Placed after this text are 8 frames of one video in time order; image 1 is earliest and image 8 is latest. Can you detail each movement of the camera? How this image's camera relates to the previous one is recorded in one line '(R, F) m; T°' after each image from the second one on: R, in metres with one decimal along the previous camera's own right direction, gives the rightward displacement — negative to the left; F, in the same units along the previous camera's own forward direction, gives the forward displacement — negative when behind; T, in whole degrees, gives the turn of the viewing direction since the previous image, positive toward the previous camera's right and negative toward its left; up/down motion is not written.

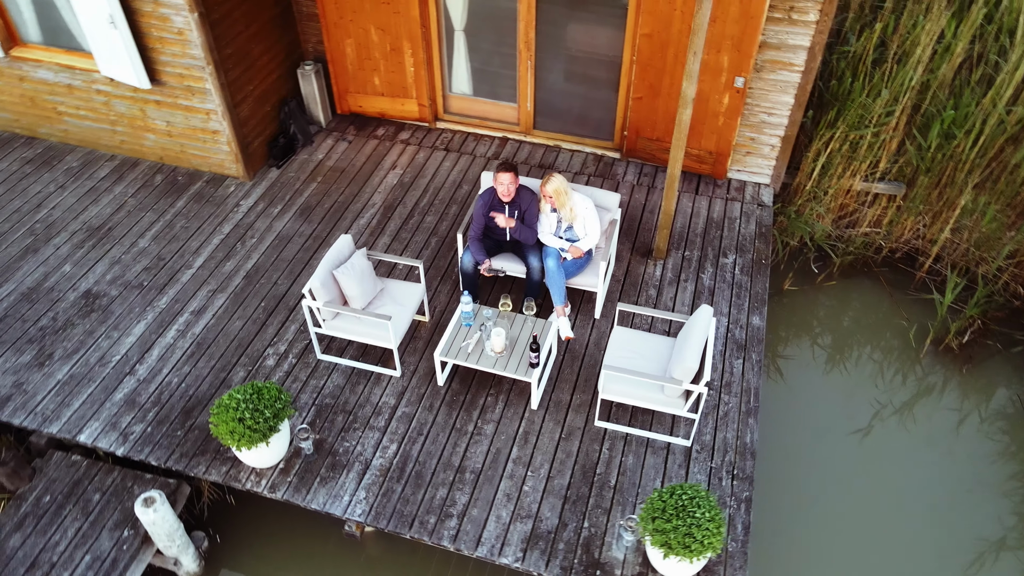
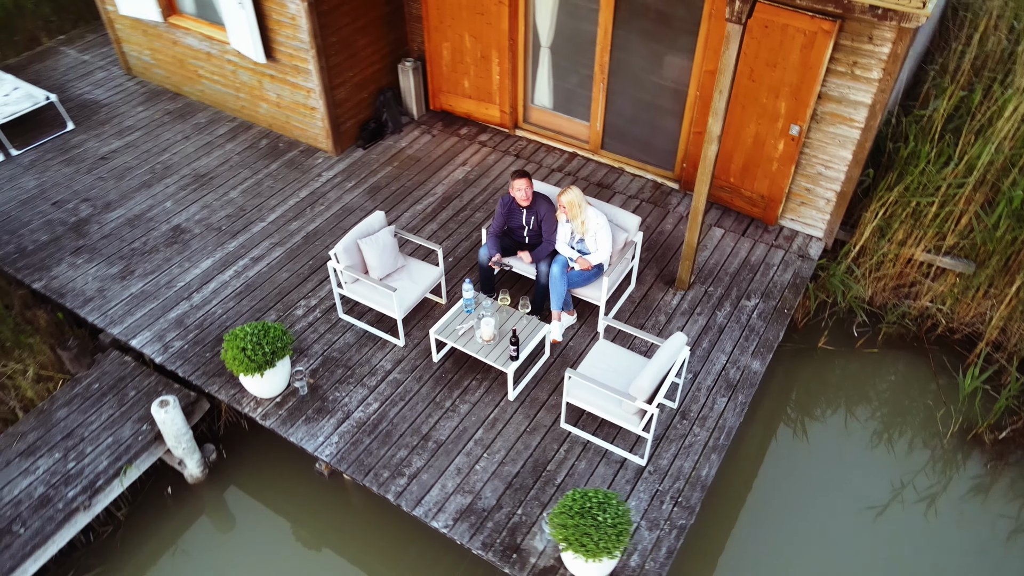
(+0.9, -0.2) m; -11°
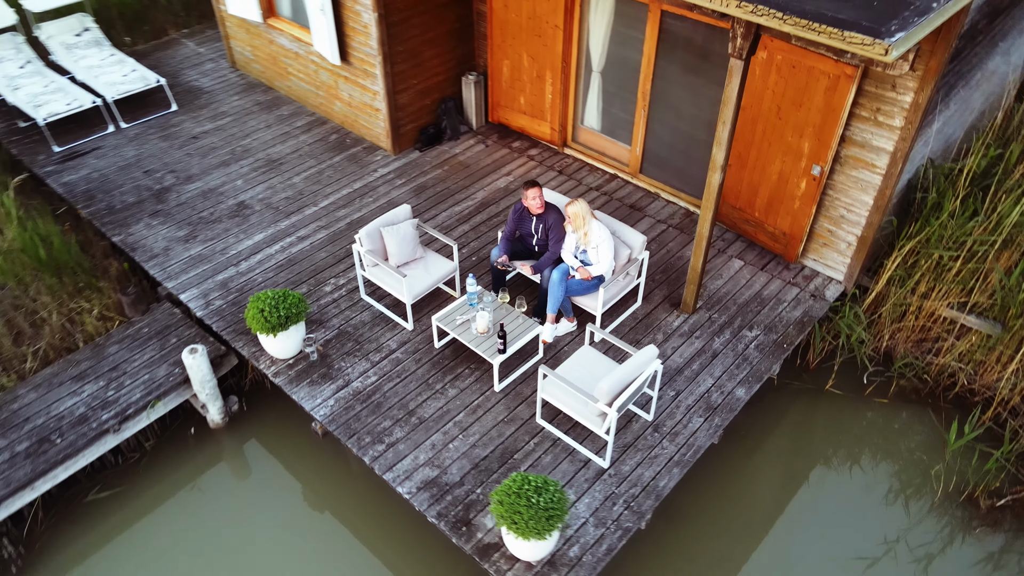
(+0.7, -0.3) m; -8°
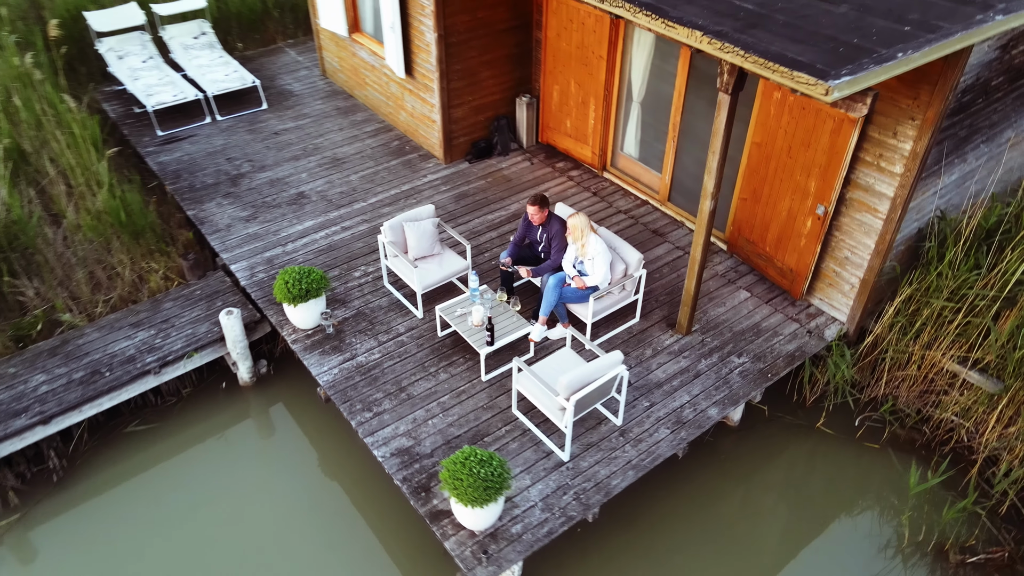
(+0.8, -0.4) m; -8°
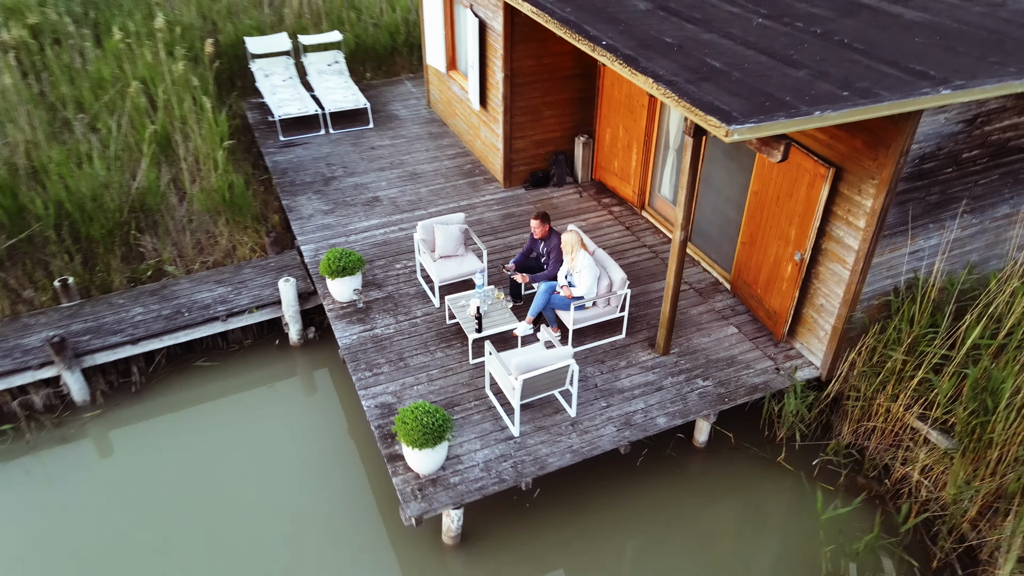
(+1.2, -0.7) m; -11°
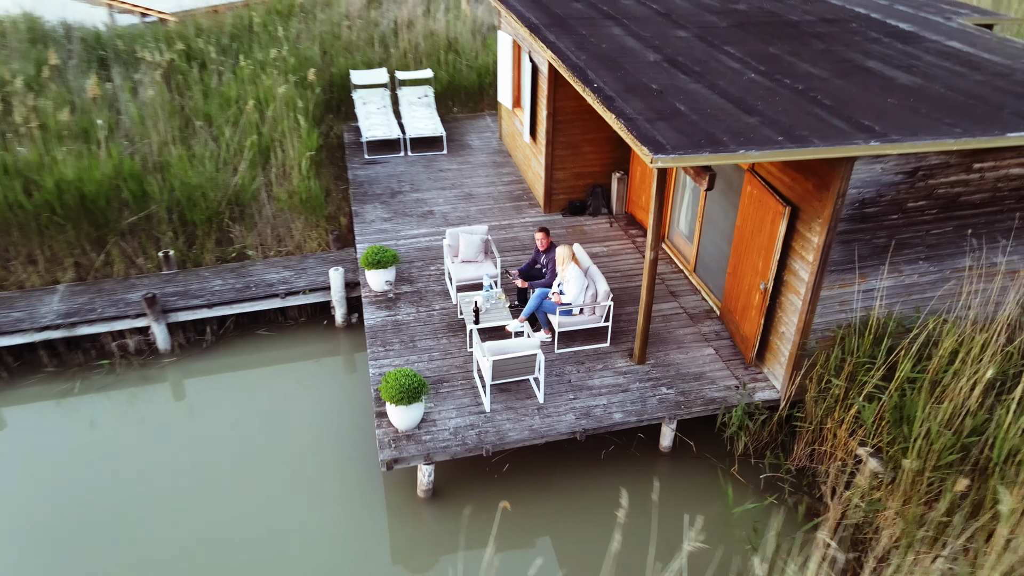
(+1.2, -0.9) m; -9°
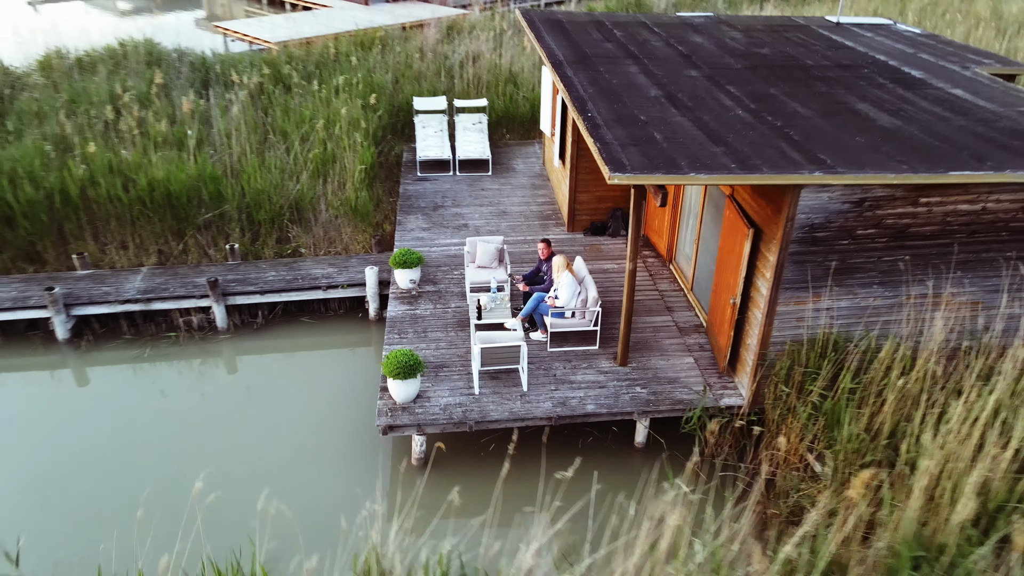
(+0.9, -0.9) m; -7°
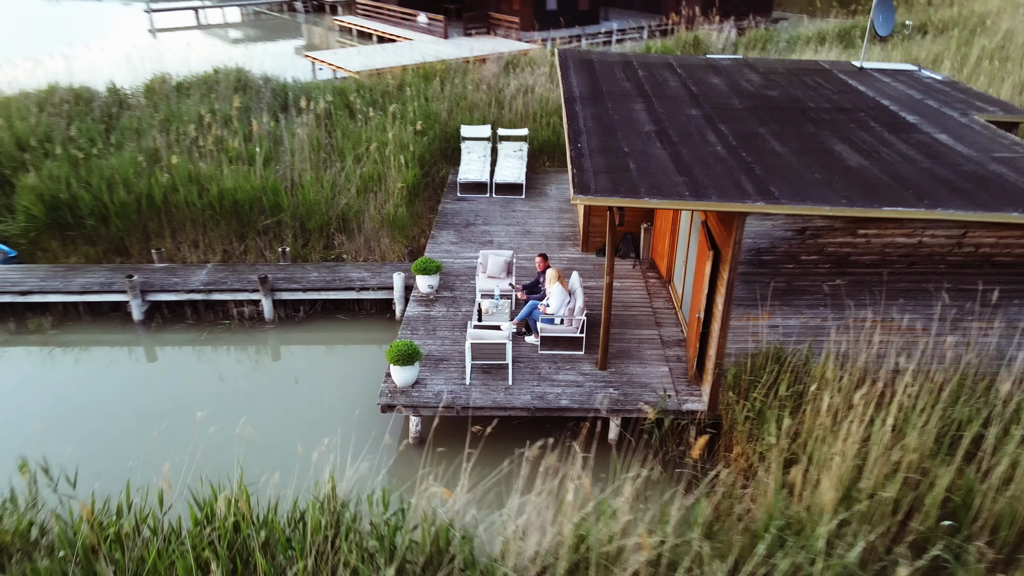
(+1.0, -1.0) m; -6°
